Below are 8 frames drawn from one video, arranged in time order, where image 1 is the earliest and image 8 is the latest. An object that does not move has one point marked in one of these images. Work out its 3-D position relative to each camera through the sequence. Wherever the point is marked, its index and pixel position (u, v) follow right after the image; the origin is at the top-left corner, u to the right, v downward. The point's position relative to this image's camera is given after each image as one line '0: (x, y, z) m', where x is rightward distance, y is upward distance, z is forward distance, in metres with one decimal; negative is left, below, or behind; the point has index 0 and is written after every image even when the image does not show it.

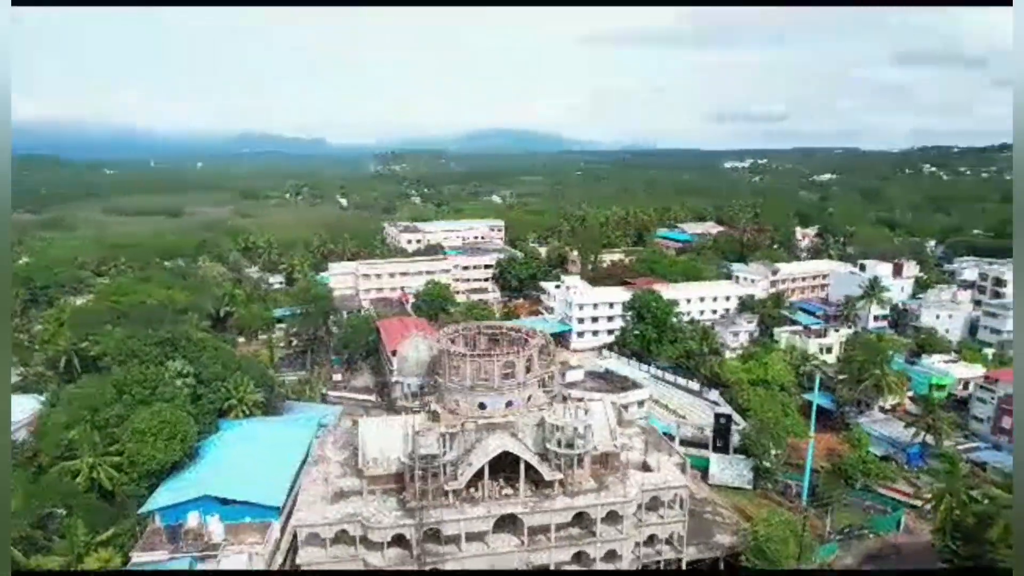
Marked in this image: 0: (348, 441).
0: (-5.0, -4.8, +20.1) m
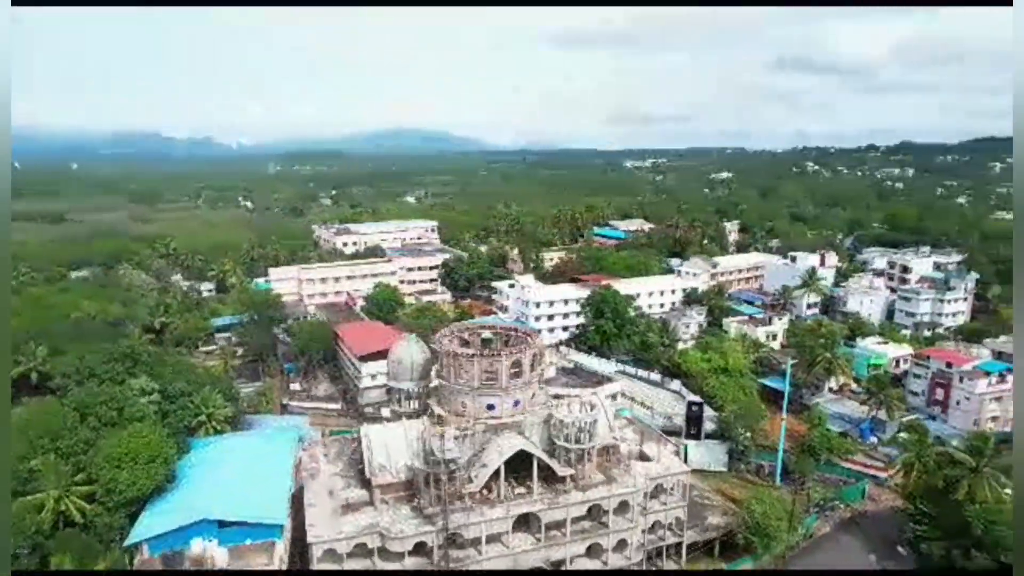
0: (-5.1, -4.9, +19.3) m
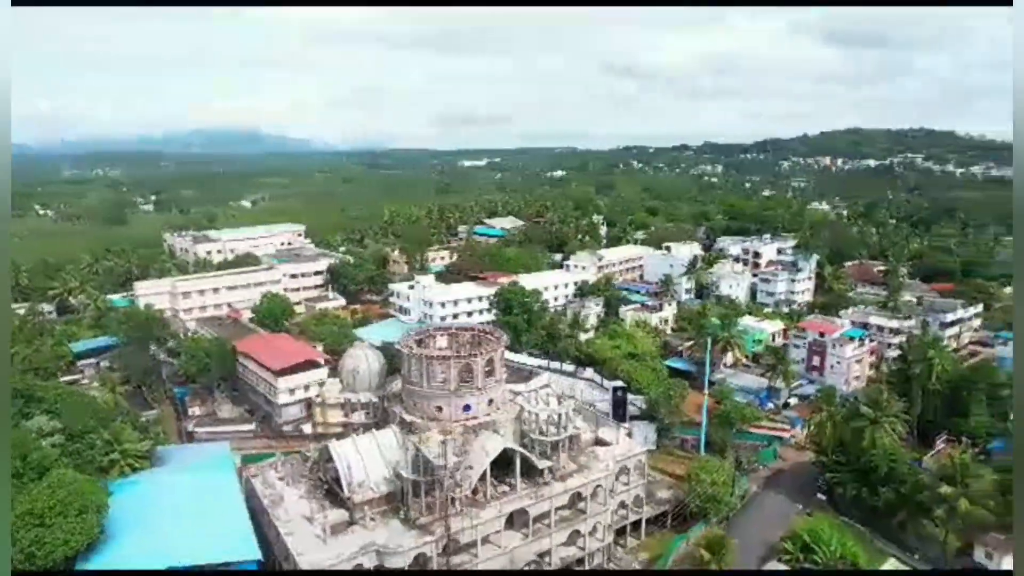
0: (-5.9, -5.2, +18.0) m
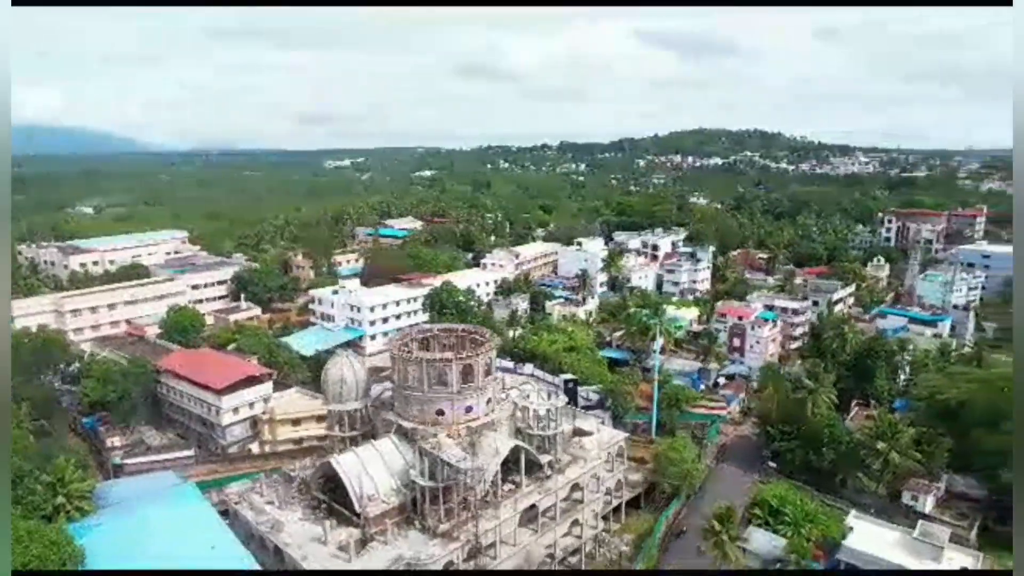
0: (-5.8, -5.4, +16.7) m
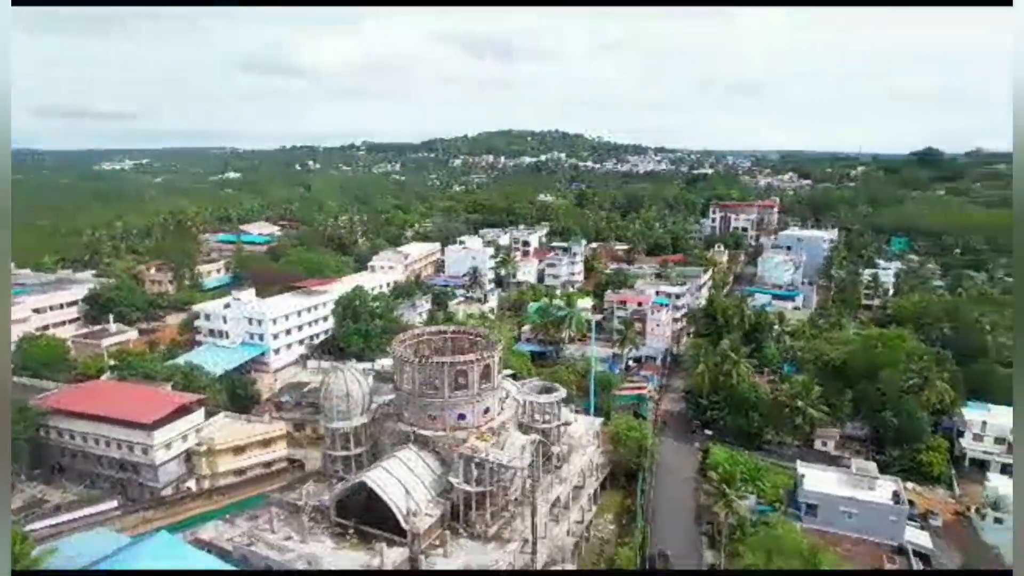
0: (-4.9, -5.6, +15.2) m
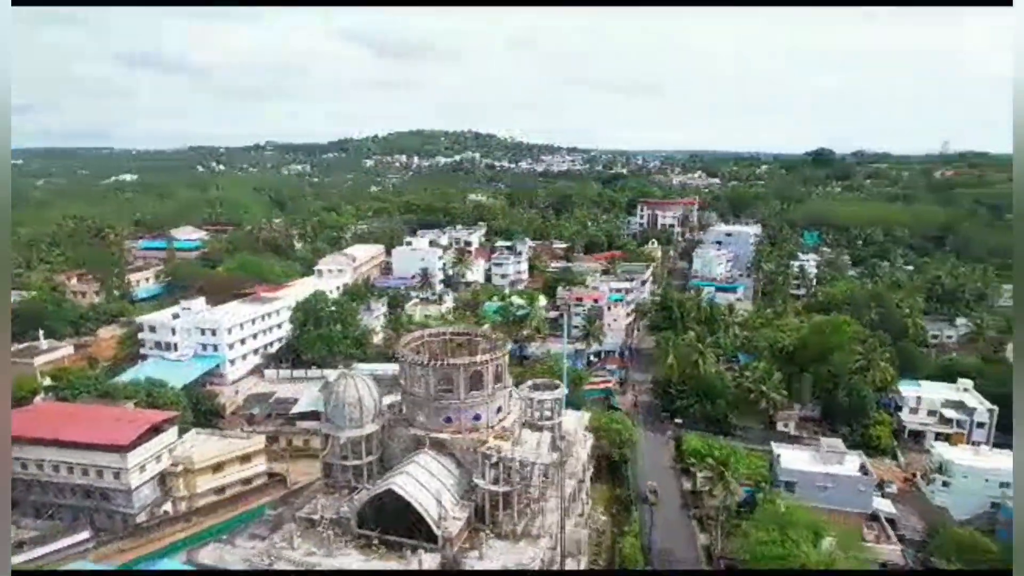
0: (-4.2, -5.7, +14.6) m
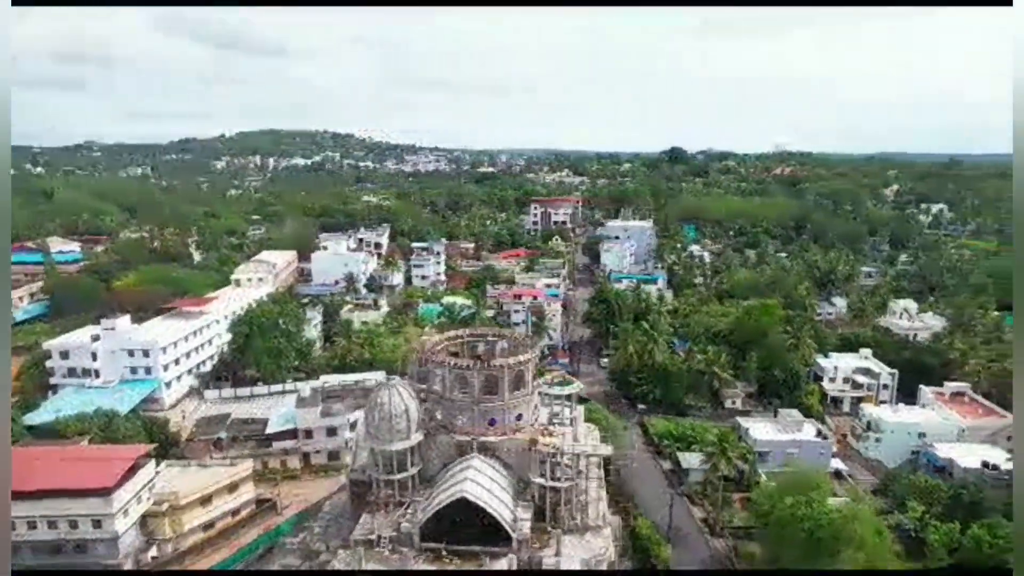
0: (-2.6, -5.8, +13.9) m
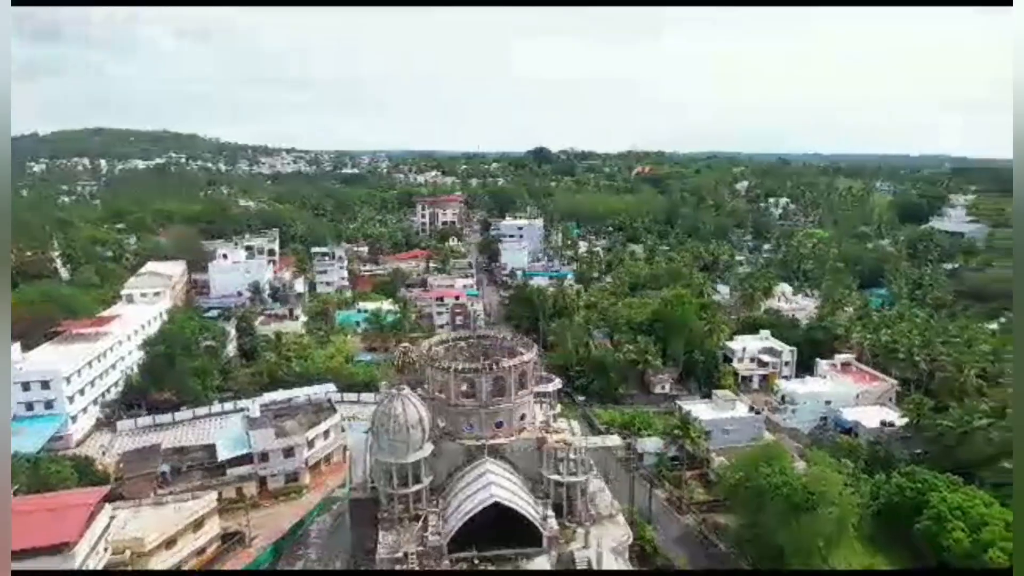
0: (-1.7, -5.9, +13.3) m
